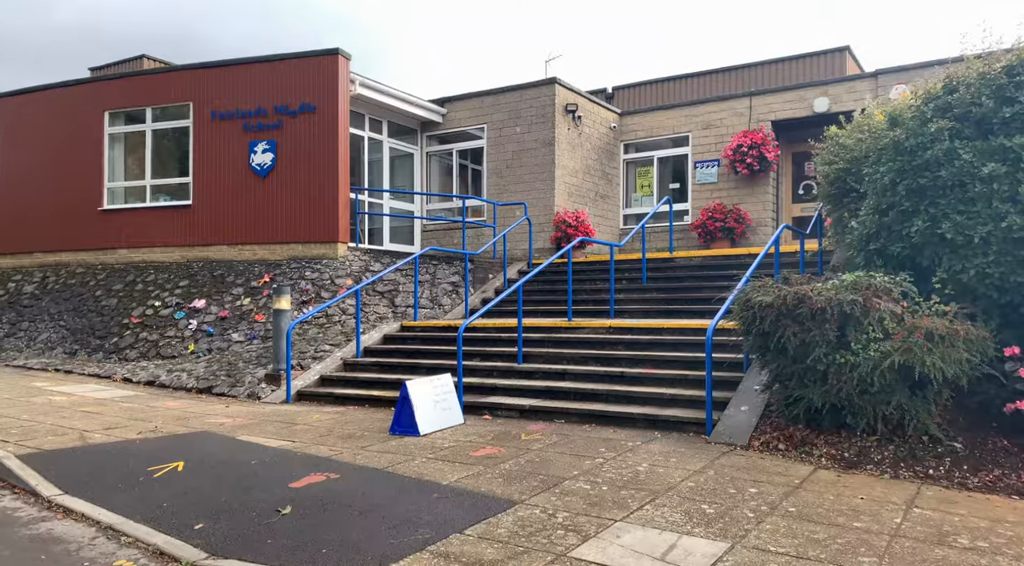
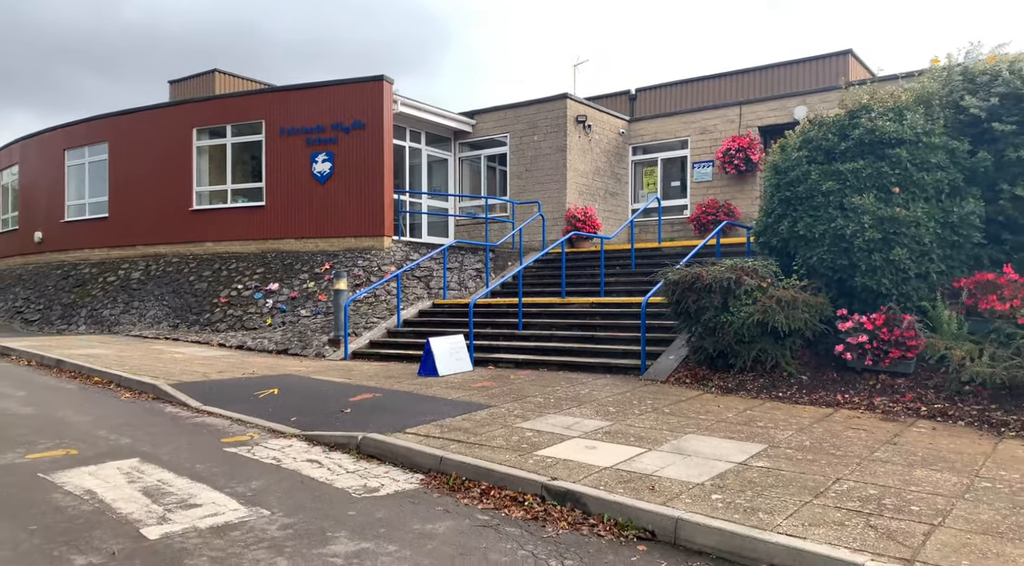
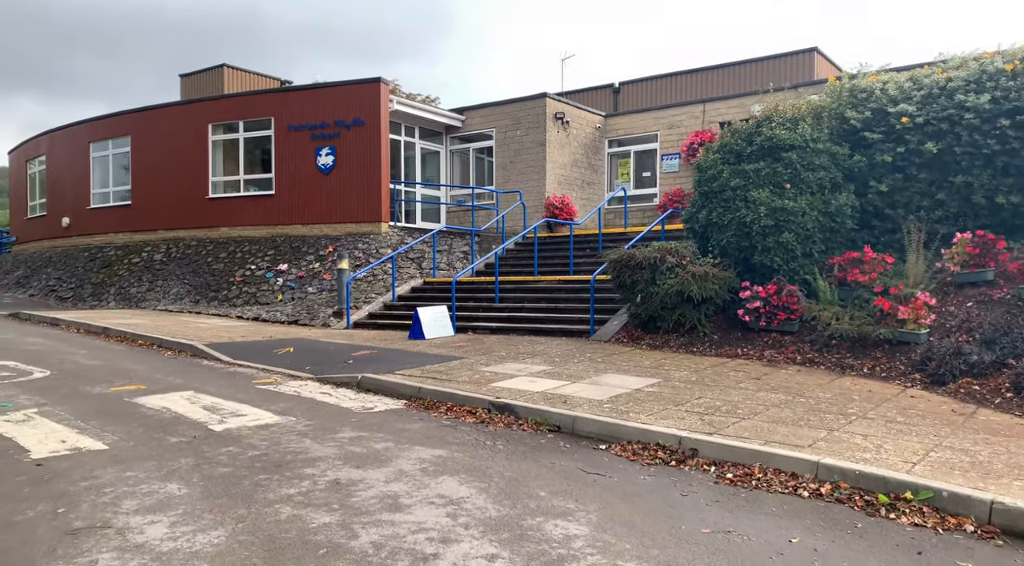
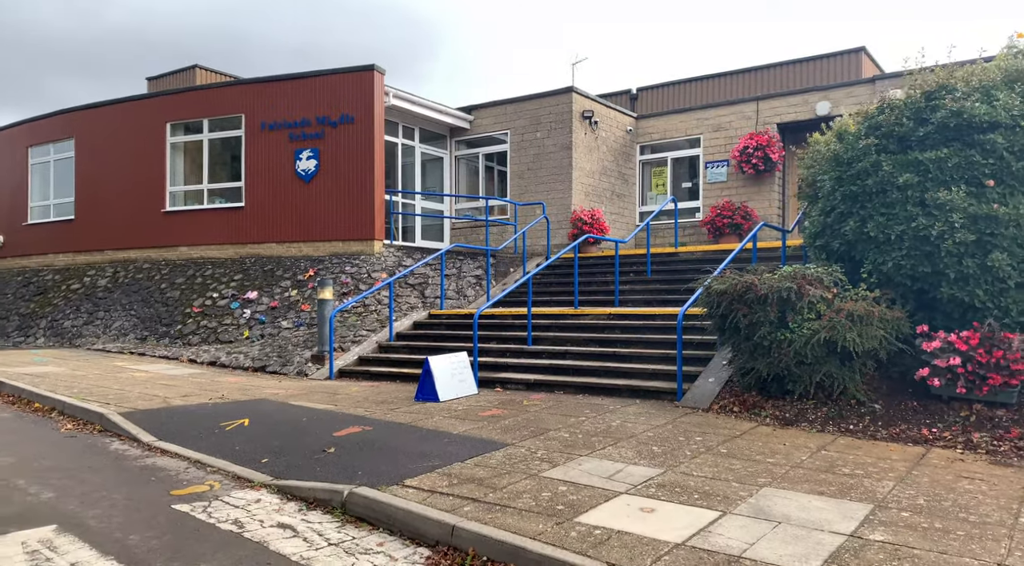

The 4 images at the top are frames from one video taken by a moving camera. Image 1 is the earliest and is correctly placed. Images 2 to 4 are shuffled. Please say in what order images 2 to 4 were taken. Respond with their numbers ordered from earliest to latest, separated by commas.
4, 2, 3
